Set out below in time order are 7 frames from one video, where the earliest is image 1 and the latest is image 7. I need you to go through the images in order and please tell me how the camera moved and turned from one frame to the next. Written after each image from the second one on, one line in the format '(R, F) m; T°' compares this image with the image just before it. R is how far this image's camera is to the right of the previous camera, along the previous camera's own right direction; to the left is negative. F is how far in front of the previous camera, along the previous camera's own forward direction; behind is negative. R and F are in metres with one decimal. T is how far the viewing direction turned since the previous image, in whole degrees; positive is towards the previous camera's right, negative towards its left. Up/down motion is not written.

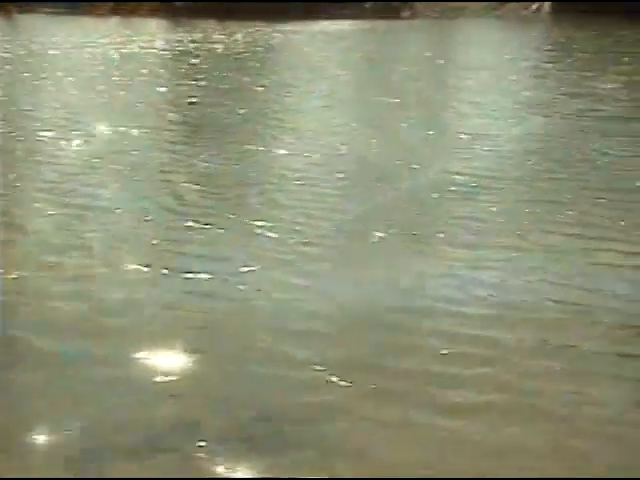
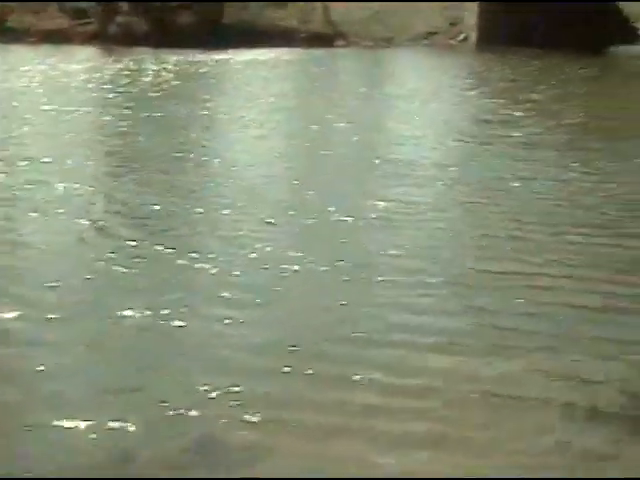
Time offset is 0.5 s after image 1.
(0.0, 0.0) m; +5°
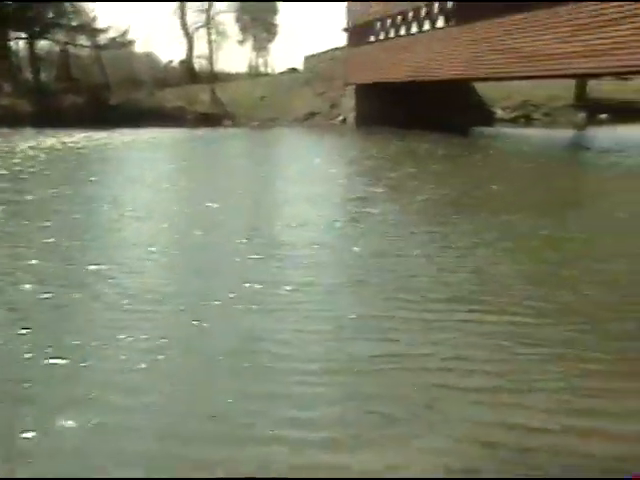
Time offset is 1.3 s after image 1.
(0.0, -0.2) m; +10°
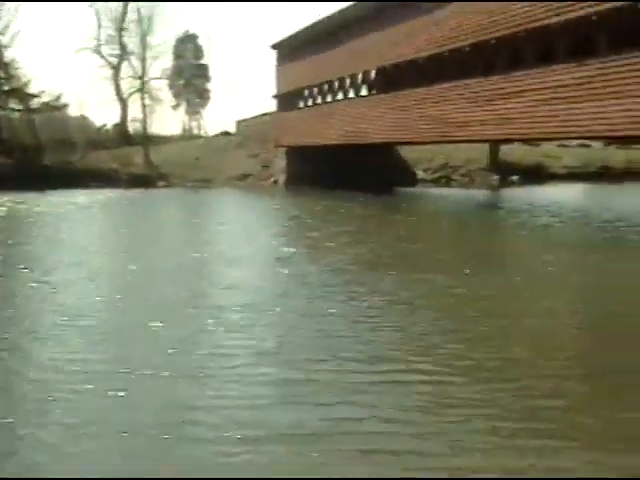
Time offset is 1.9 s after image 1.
(+0.1, -0.3) m; +6°
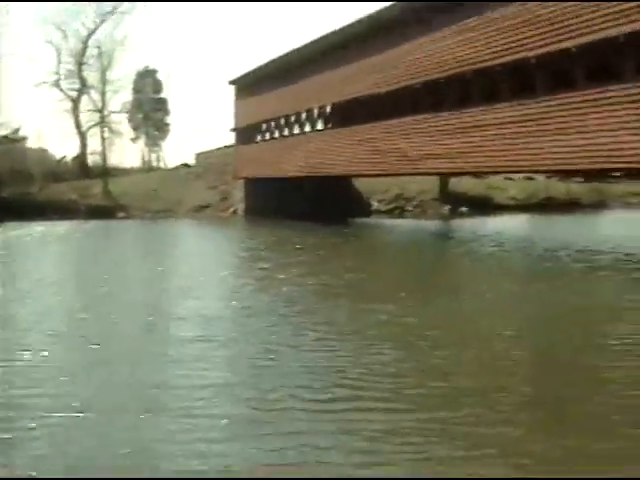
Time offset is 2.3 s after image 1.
(+0.1, -0.3) m; +3°
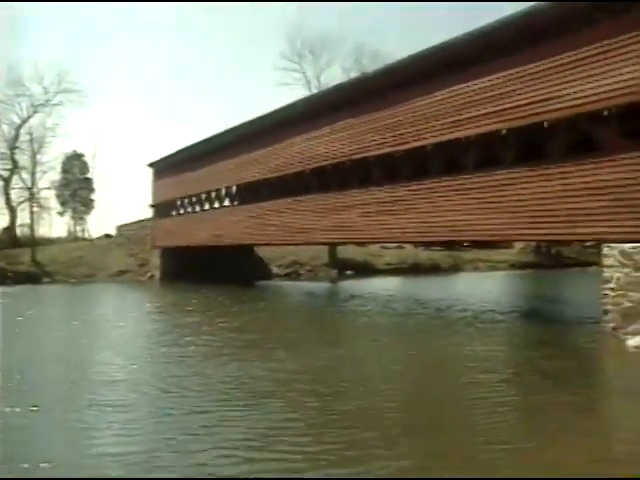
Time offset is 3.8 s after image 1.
(+0.3, -1.9) m; +7°
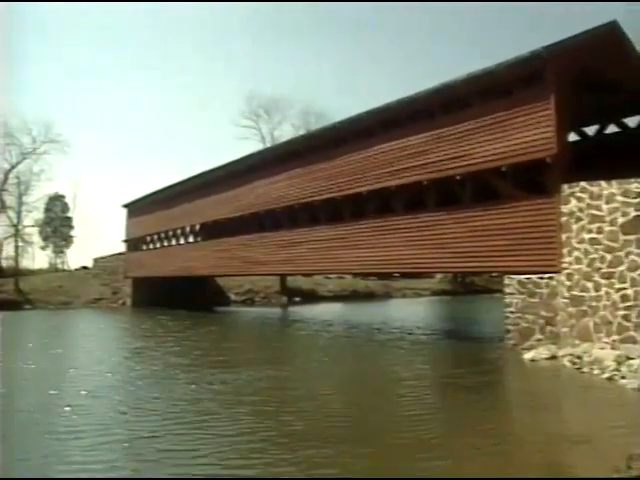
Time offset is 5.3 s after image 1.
(+0.1, -2.0) m; +4°
